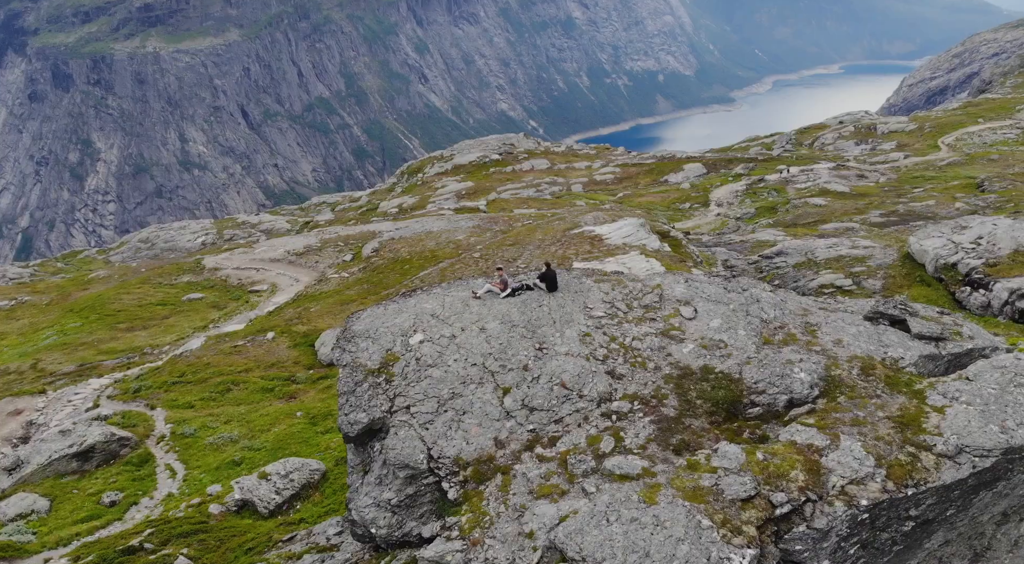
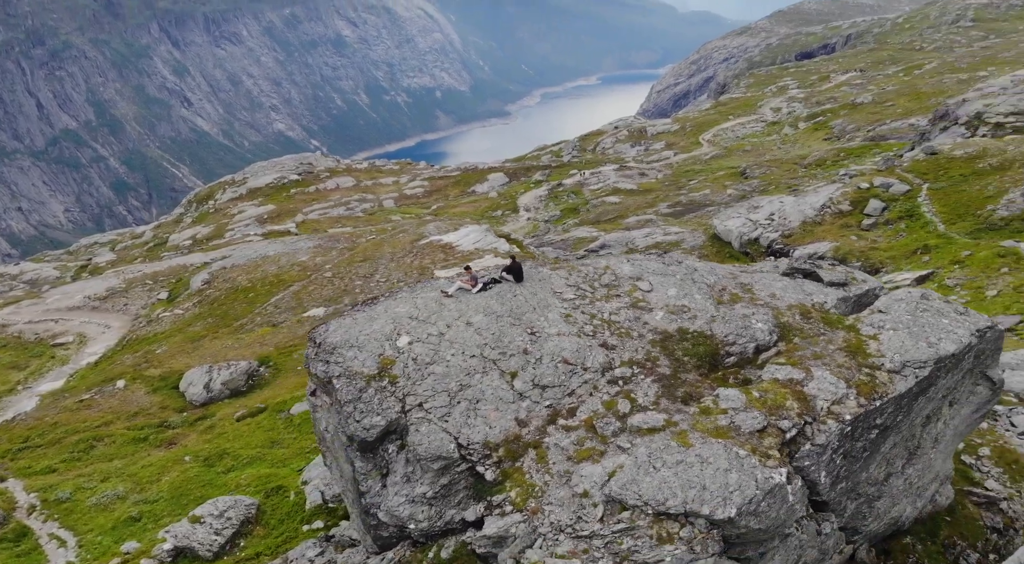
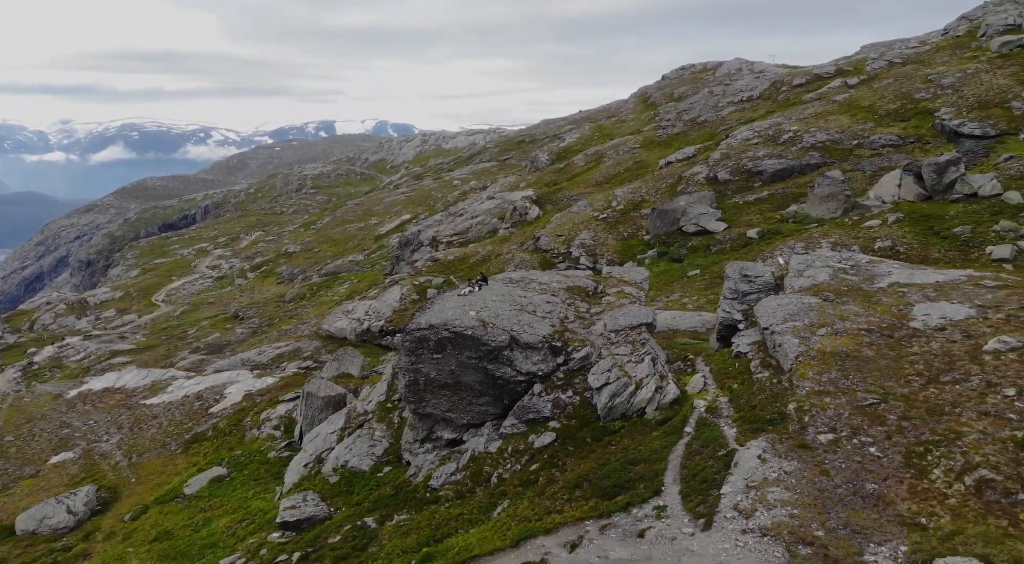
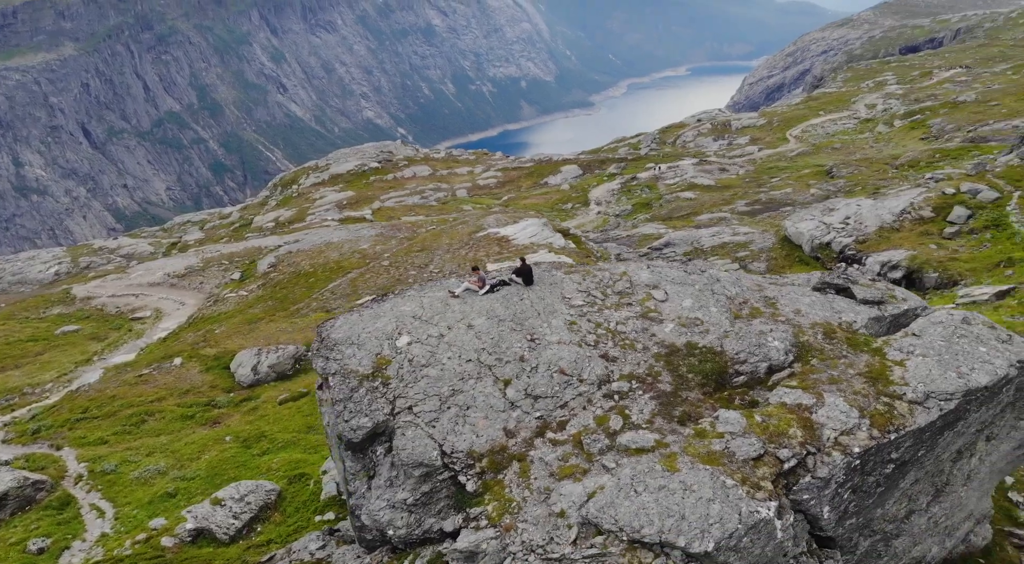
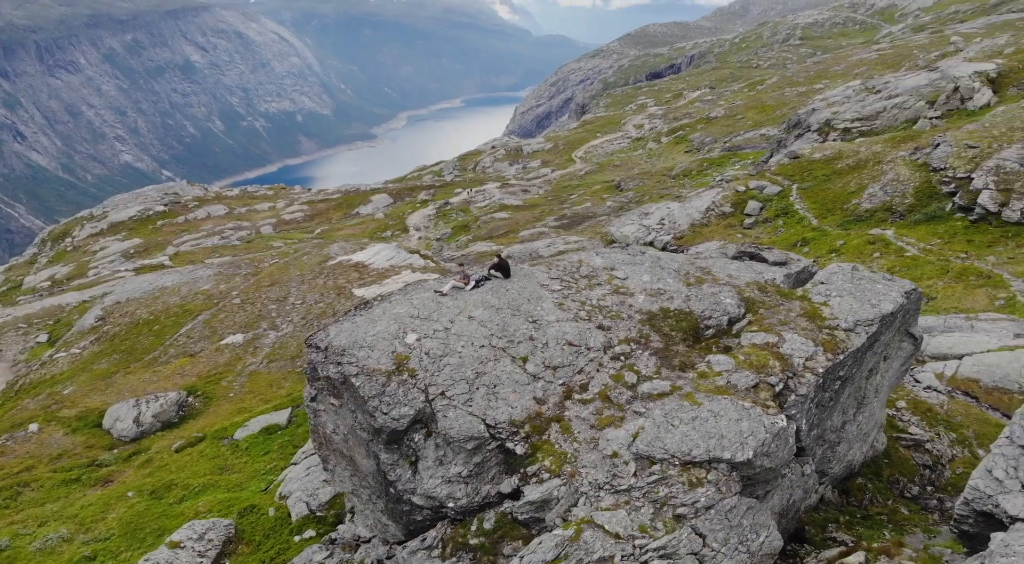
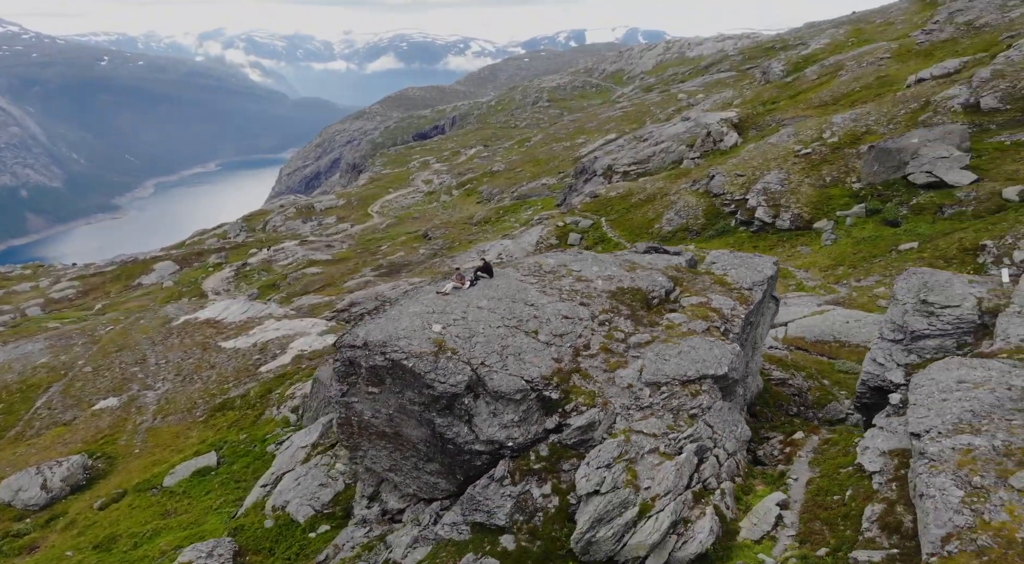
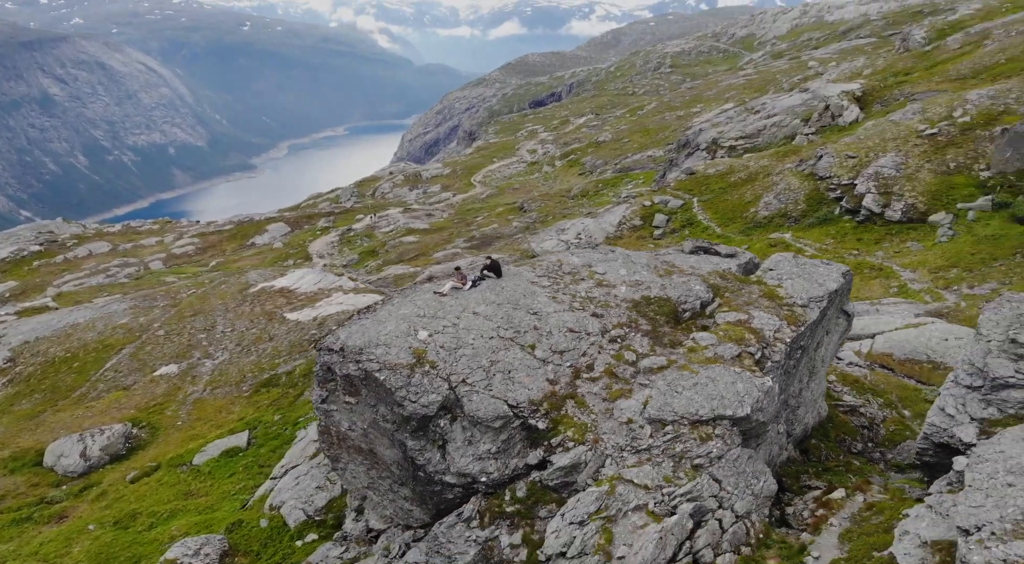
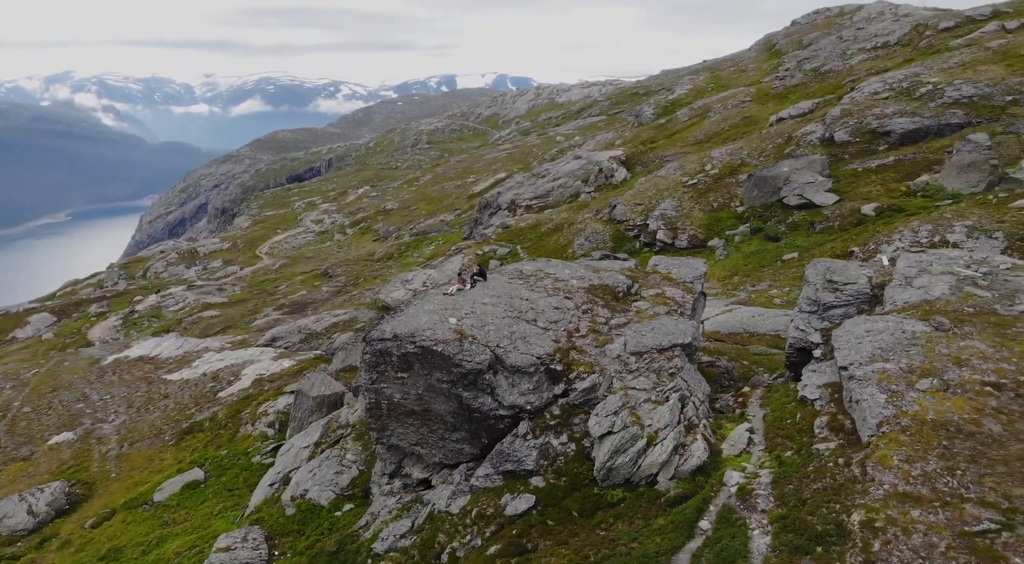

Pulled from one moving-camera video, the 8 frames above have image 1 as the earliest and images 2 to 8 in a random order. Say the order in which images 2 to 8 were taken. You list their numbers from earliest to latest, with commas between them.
4, 2, 5, 7, 6, 8, 3
